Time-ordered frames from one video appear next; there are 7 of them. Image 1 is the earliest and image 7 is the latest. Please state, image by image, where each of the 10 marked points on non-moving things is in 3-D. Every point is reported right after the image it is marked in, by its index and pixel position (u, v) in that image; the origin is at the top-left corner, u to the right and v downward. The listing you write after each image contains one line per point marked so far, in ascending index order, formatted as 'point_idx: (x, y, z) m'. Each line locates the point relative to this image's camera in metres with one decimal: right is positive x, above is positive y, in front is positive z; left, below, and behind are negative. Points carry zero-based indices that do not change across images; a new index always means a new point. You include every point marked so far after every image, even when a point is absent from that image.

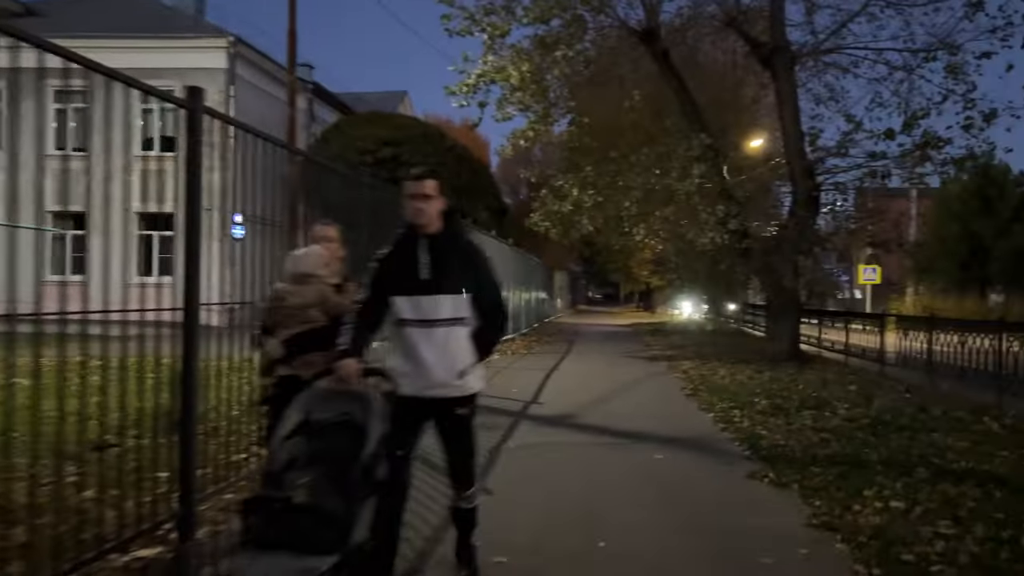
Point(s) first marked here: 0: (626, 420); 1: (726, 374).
0: (+1.1, -1.2, +7.7) m
1: (+3.0, -1.2, +11.7) m
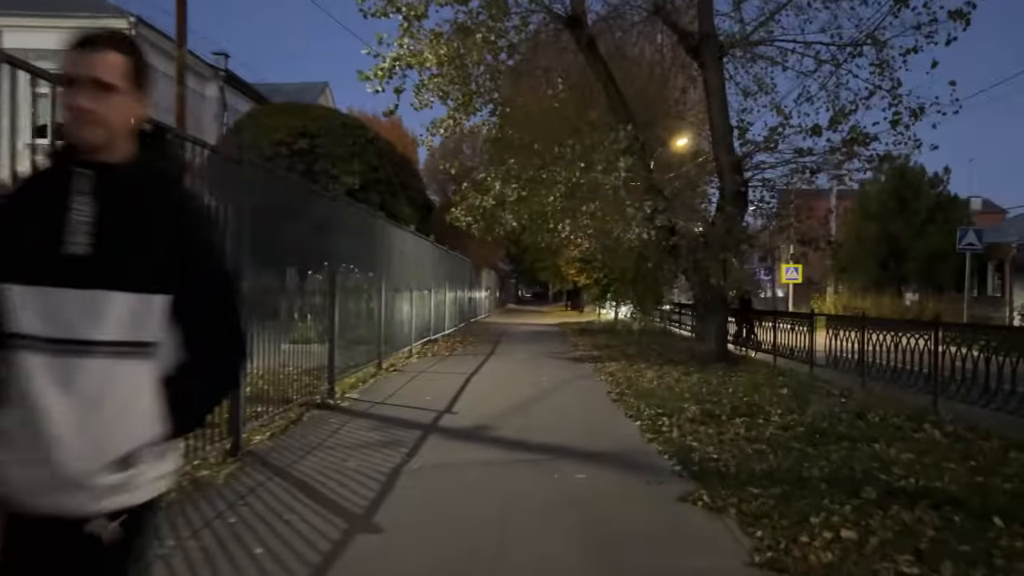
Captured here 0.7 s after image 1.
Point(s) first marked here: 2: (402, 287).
0: (+0.3, -1.2, +7.0) m
1: (+1.9, -1.2, +11.1) m
2: (-2.0, 0.0, +14.8) m
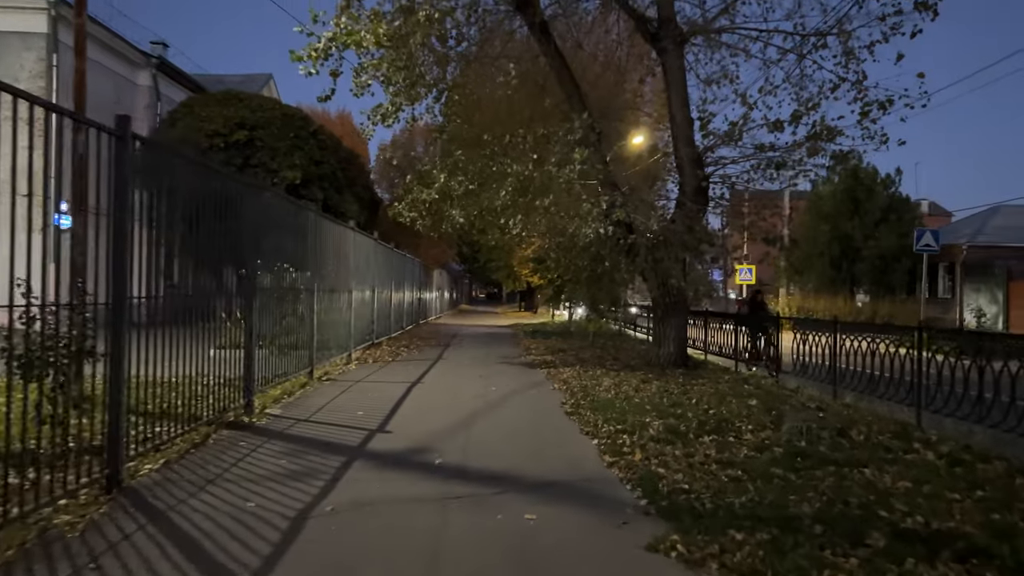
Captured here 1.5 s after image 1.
0: (-0.1, -1.2, +6.1) m
1: (+1.2, -1.2, +10.3) m
2: (-2.9, 0.0, +13.8) m
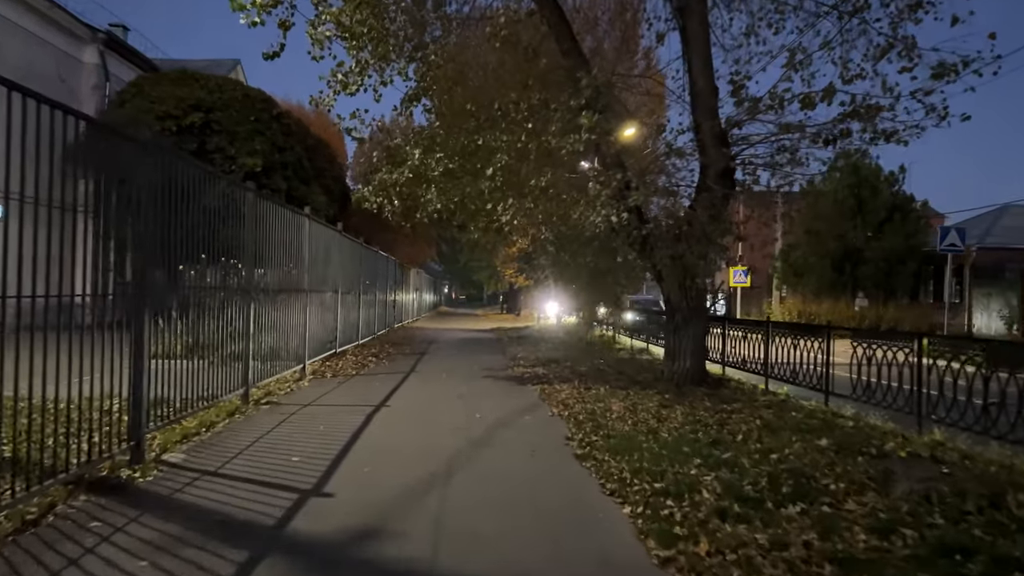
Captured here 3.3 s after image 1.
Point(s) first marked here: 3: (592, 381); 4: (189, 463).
0: (-0.2, -1.2, +4.0) m
1: (+1.1, -1.2, +8.3) m
2: (-3.1, 0.0, +11.6) m
3: (+1.1, -1.3, +11.5) m
4: (-2.3, -1.2, +5.7) m
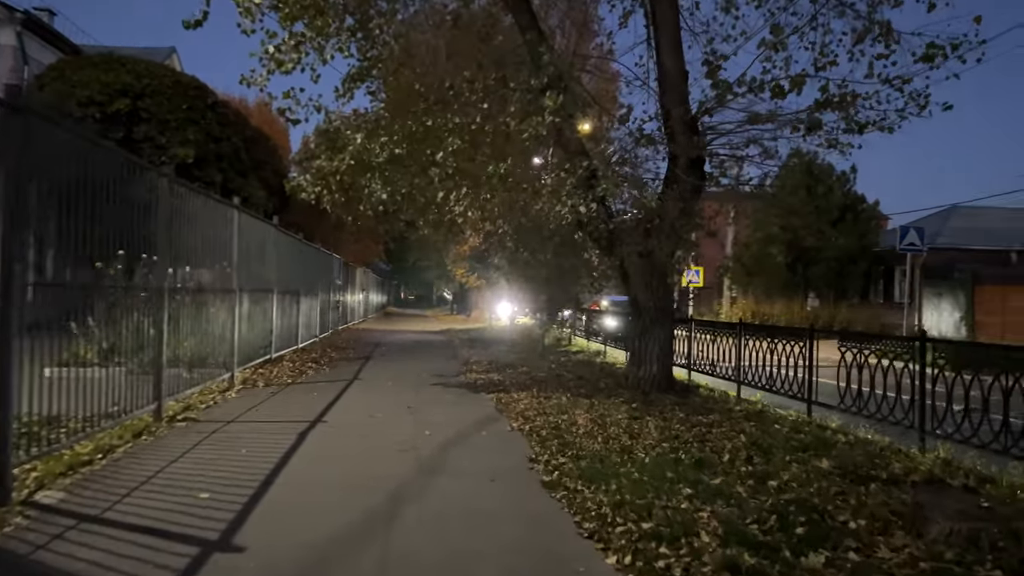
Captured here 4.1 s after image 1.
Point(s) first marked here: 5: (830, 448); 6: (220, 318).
0: (-0.3, -1.2, +3.1) m
1: (+0.7, -1.2, +7.4) m
2: (-3.7, 0.0, +10.5) m
3: (+0.5, -1.3, +10.6) m
4: (-2.5, -1.2, +4.7) m
5: (+2.4, -1.2, +6.2) m
6: (-3.7, -0.4, +10.4) m
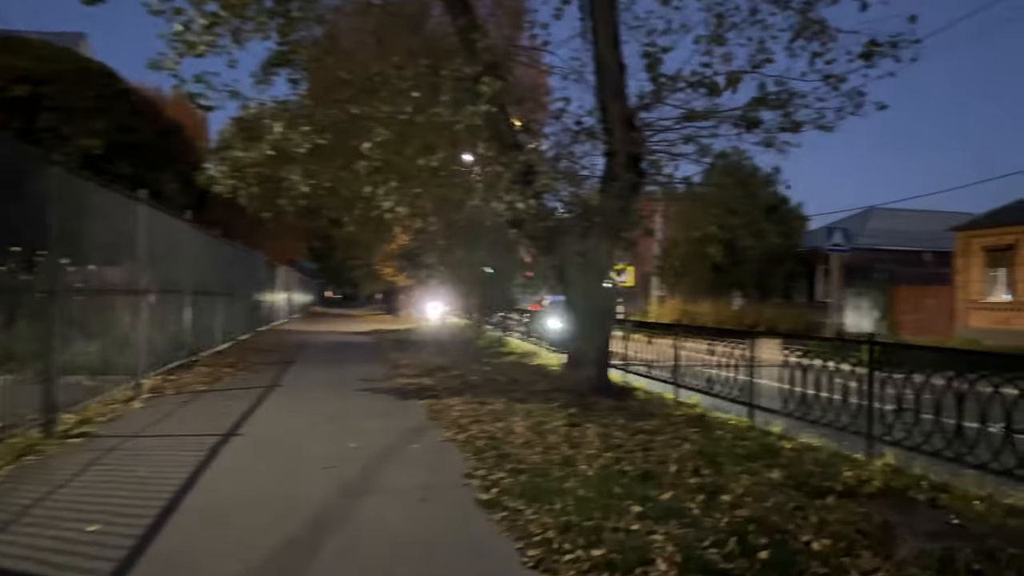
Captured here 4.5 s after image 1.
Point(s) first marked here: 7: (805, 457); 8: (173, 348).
0: (-0.5, -1.2, +2.6) m
1: (+0.1, -1.2, +7.0) m
2: (-4.5, 0.0, +9.7) m
3: (-0.3, -1.3, +10.2) m
4: (-2.8, -1.2, +4.0) m
5: (+1.9, -1.2, +6.0) m
6: (-4.5, -0.4, +9.6) m
7: (+2.1, -1.2, +6.0) m
8: (-4.8, -0.9, +11.7) m
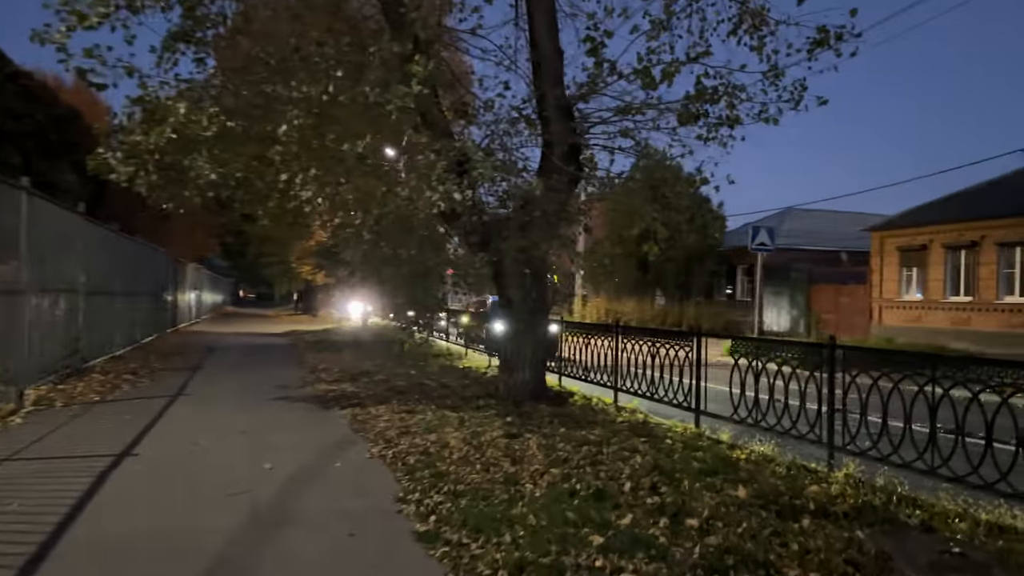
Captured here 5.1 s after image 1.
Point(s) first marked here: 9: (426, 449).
0: (-0.6, -1.2, +2.0) m
1: (-0.4, -1.2, +6.4) m
2: (-5.3, 0.0, +8.7) m
3: (-1.2, -1.3, +9.6) m
4: (-3.0, -1.2, +3.1) m
5: (+1.5, -1.2, +5.6) m
6: (-5.3, -0.4, +8.5) m
7: (+1.7, -1.2, +5.6) m
8: (-5.8, -0.9, +10.6) m
9: (-0.7, -1.3, +6.3) m
